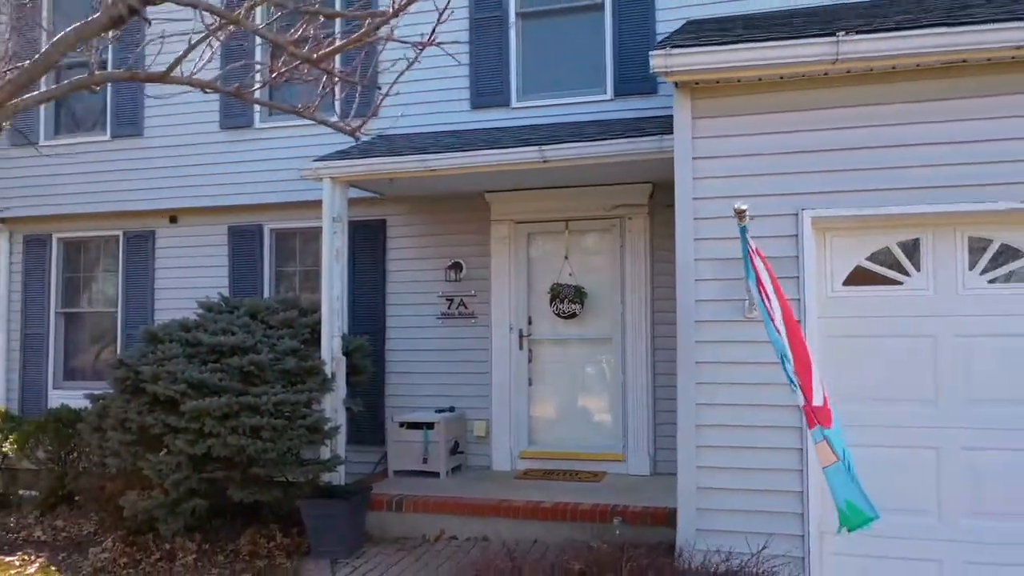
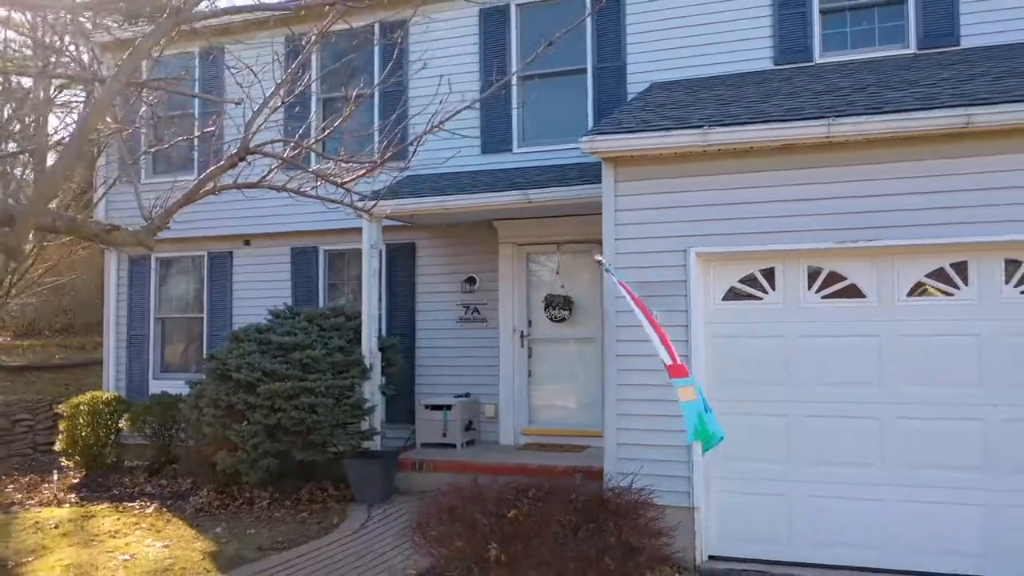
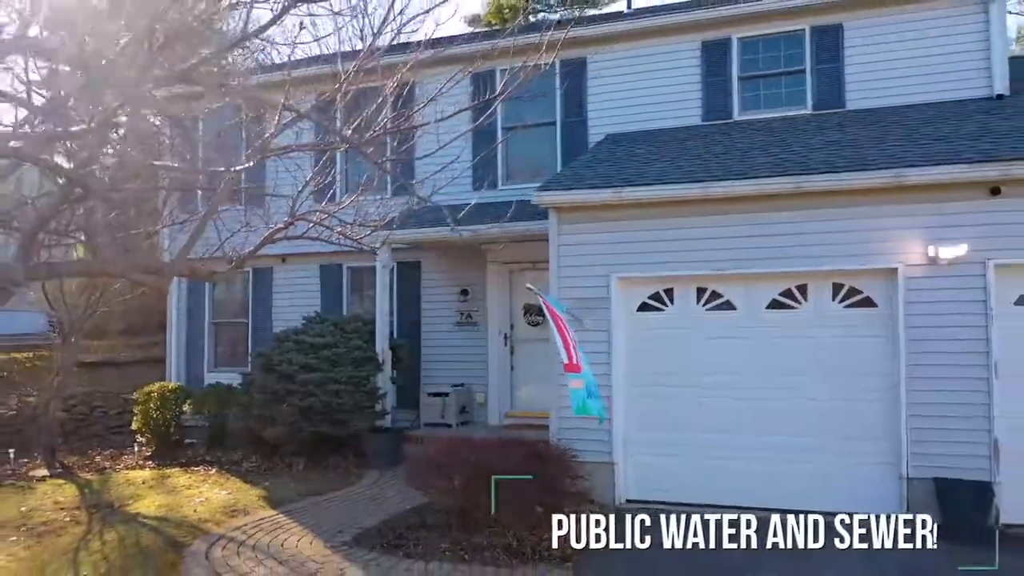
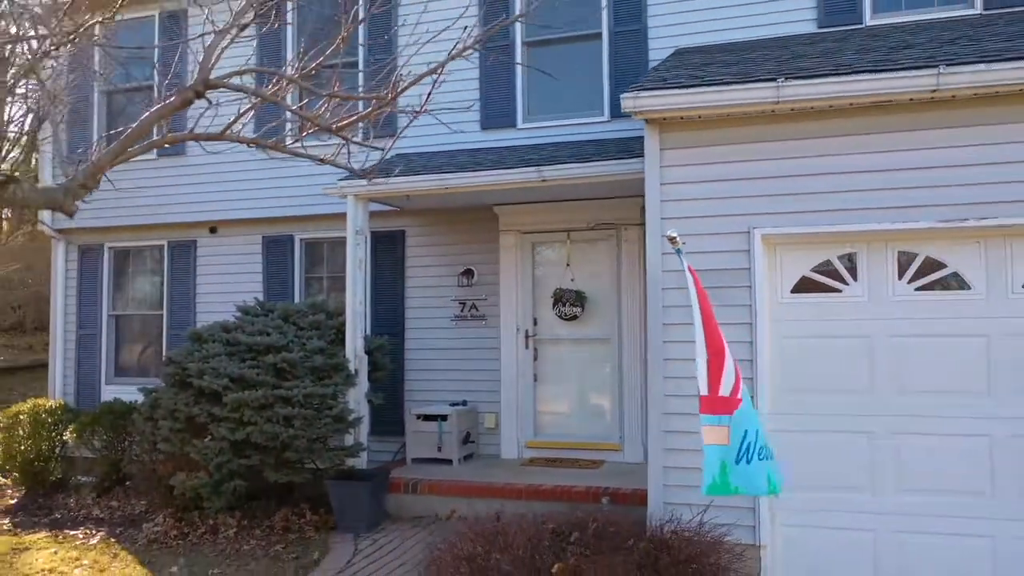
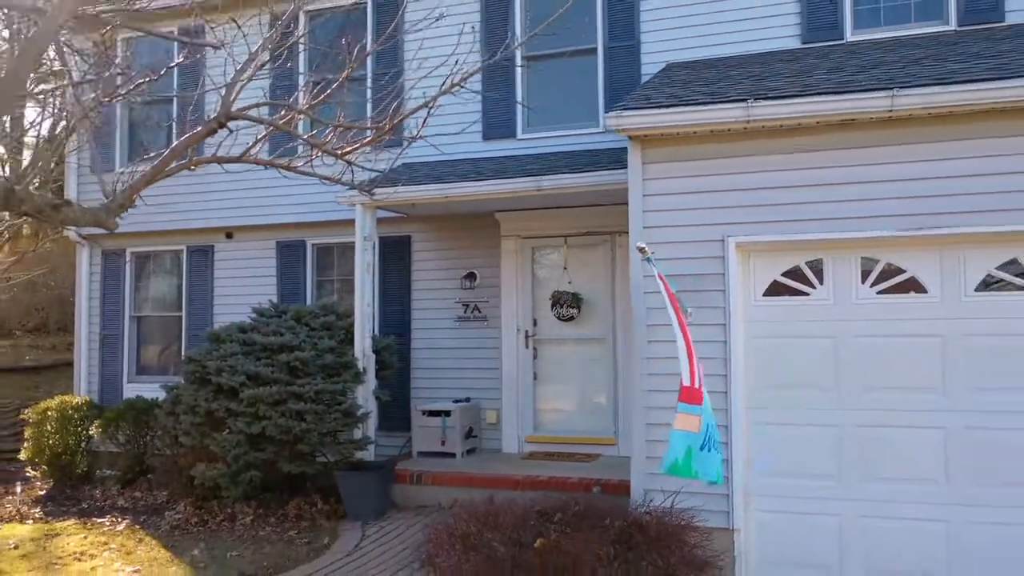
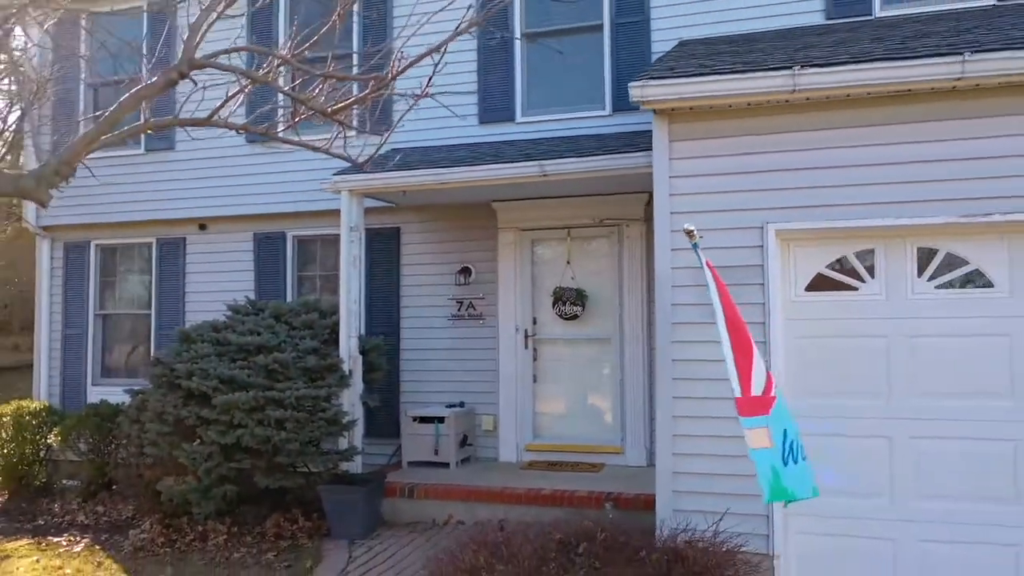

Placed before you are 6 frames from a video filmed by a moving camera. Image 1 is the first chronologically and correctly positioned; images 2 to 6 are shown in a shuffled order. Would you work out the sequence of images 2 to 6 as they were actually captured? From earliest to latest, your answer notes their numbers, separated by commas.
6, 4, 5, 2, 3
